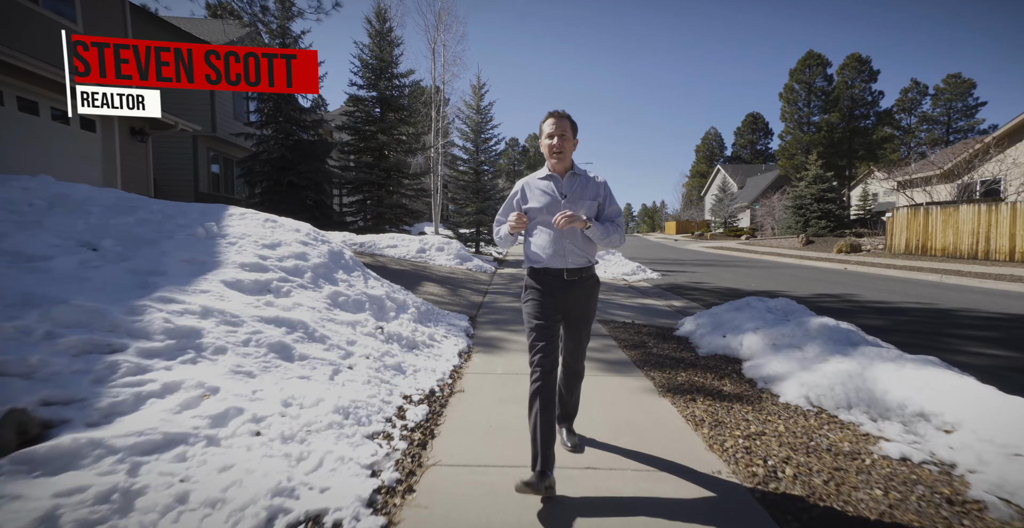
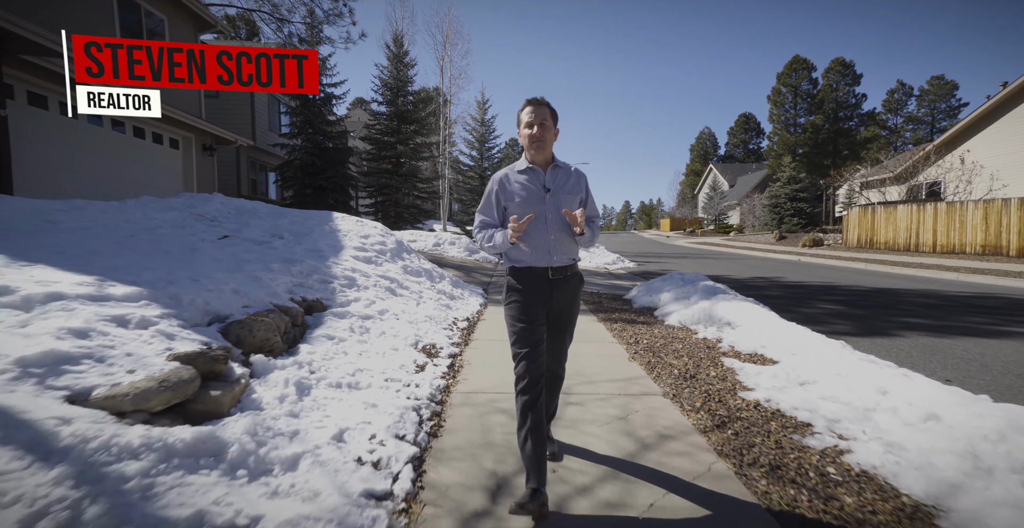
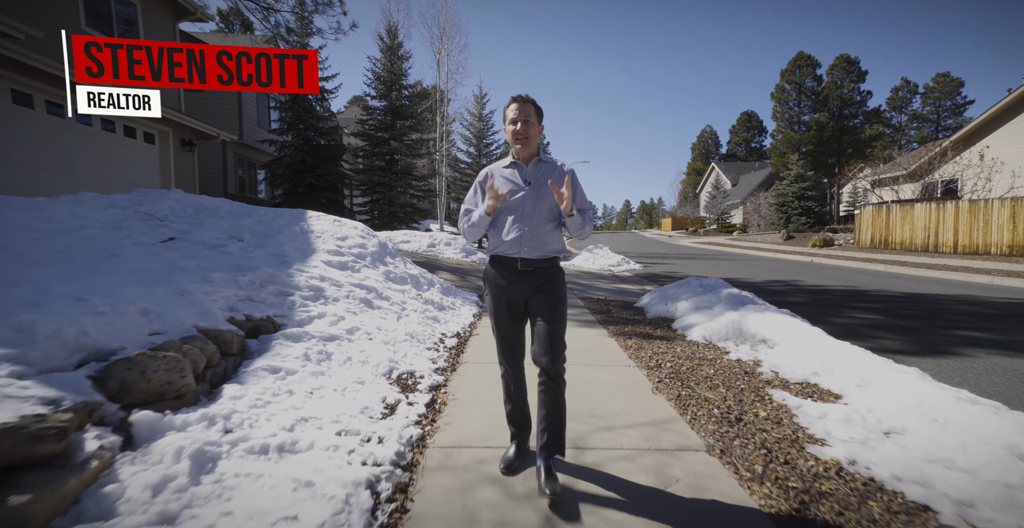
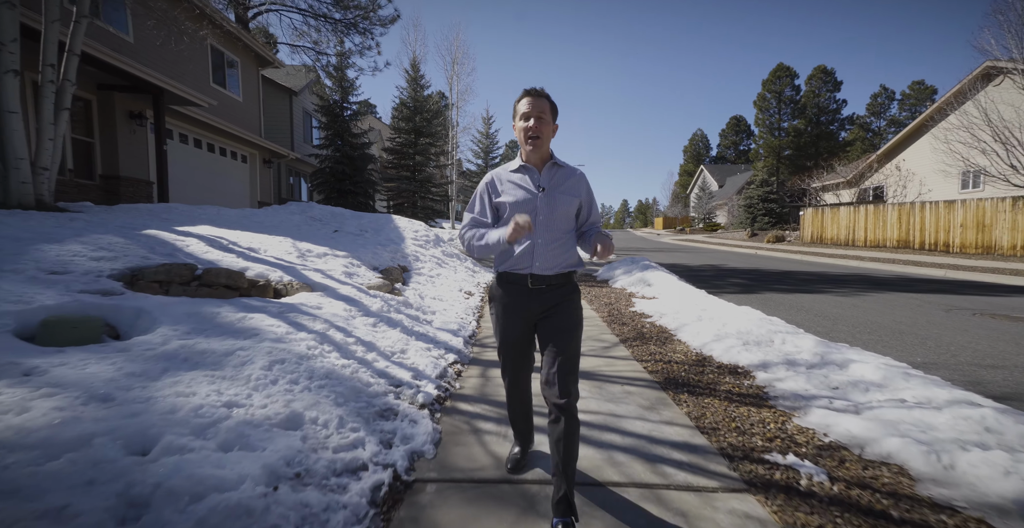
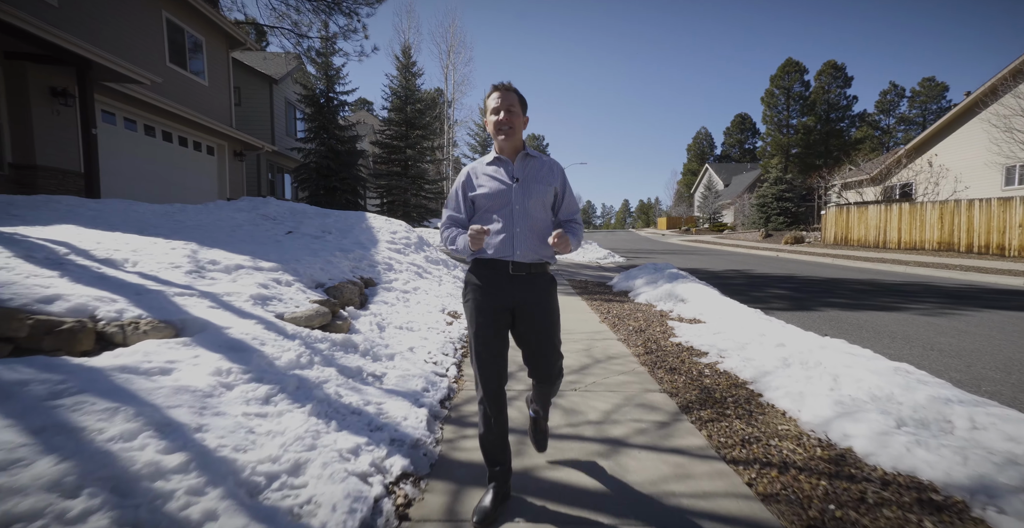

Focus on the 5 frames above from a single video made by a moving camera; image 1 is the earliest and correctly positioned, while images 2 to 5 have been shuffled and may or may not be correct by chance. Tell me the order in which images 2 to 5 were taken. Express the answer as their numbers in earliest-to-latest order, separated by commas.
3, 2, 5, 4
